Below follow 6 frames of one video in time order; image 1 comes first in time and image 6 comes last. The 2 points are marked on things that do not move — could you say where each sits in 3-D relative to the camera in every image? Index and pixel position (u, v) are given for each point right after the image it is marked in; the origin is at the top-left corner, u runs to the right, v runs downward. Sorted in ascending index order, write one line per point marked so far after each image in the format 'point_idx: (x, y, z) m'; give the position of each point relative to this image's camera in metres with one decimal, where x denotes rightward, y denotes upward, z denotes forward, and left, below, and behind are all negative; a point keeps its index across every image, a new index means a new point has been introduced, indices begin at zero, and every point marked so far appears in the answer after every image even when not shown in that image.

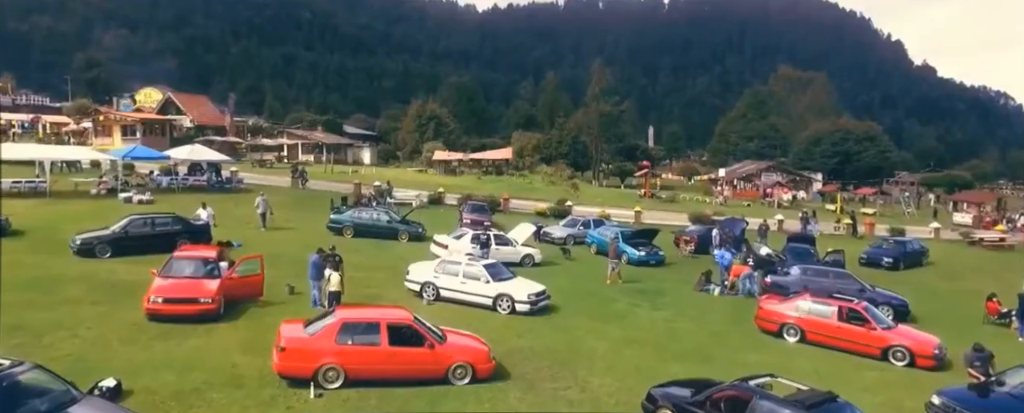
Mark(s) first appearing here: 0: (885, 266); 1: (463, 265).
0: (+8.1, -1.3, +15.8) m
1: (-0.7, -0.8, +10.3) m
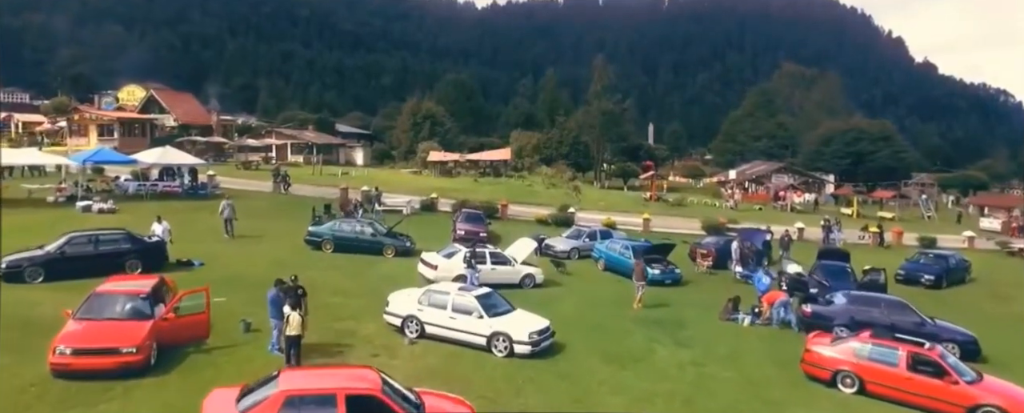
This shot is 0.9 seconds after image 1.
0: (+8.1, -1.5, +14.2) m
1: (-0.7, -1.1, +8.7) m
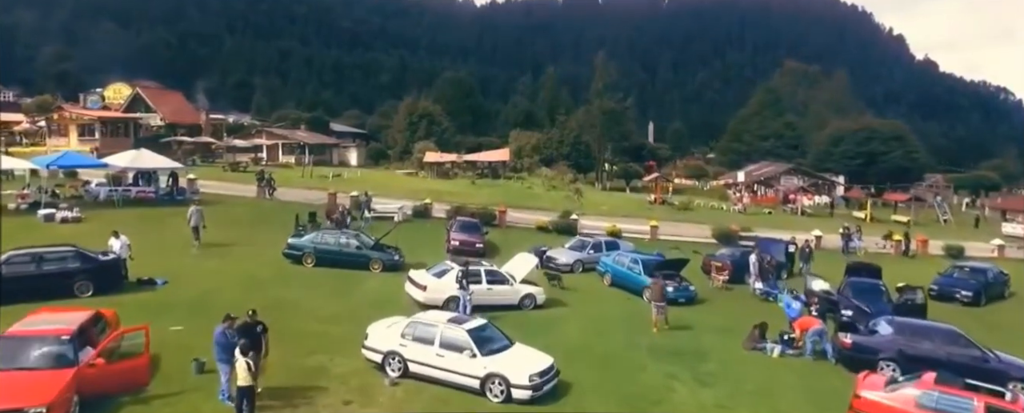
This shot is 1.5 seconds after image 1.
0: (+8.0, -1.7, +13.0) m
1: (-0.8, -1.3, +7.5) m
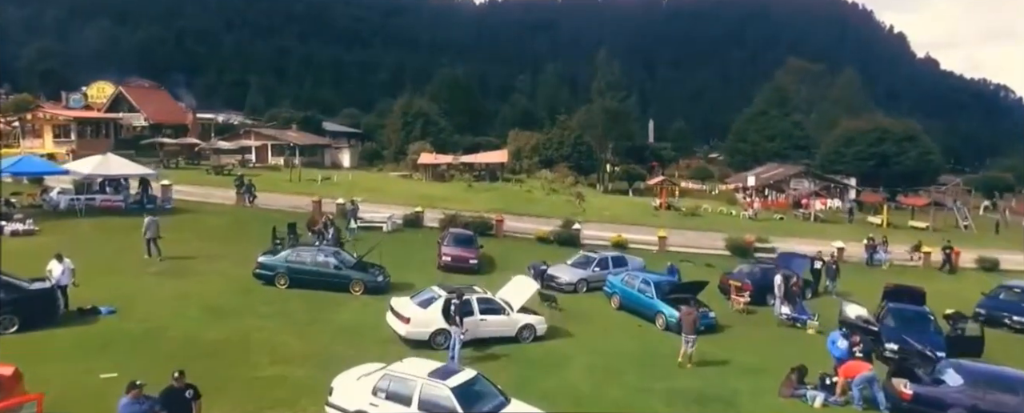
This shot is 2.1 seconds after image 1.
0: (+8.0, -1.9, +11.7) m
1: (-0.8, -1.5, +6.2) m
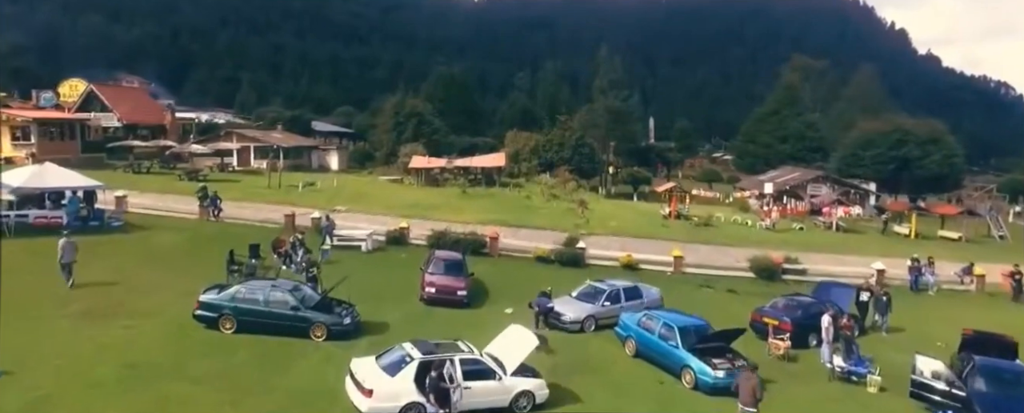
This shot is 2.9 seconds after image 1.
0: (+7.9, -2.3, +9.6) m
1: (-0.9, -1.9, +4.1) m
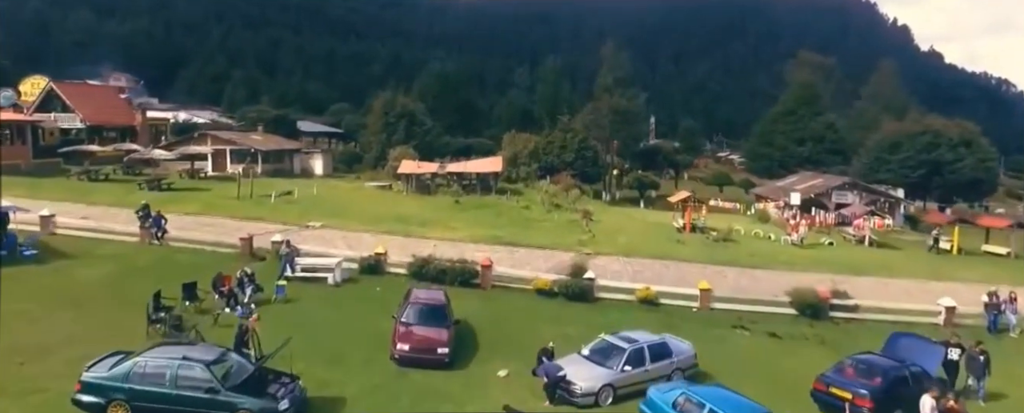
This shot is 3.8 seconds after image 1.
0: (+7.8, -2.7, +7.2) m
1: (-0.9, -2.4, +1.7) m
